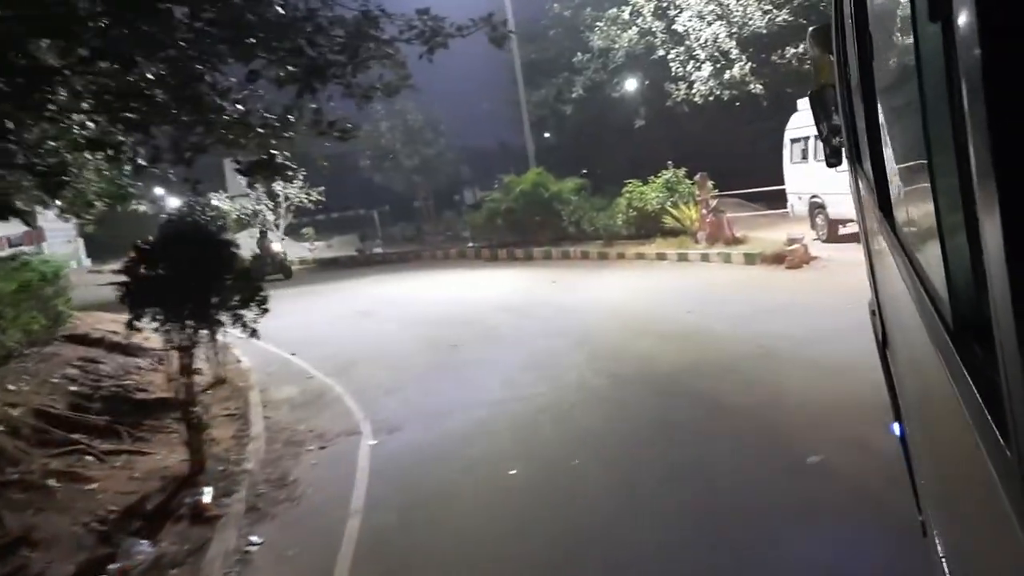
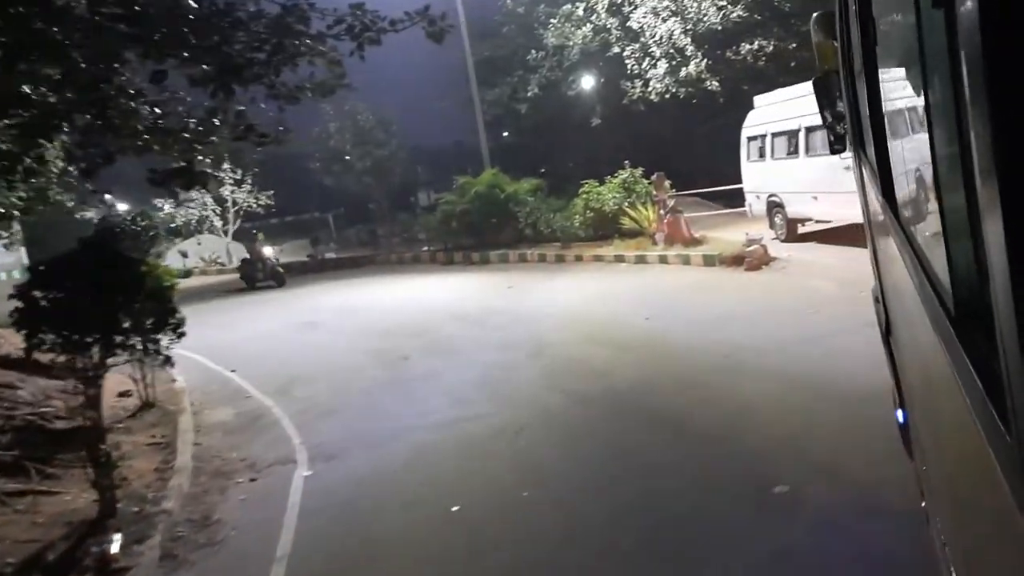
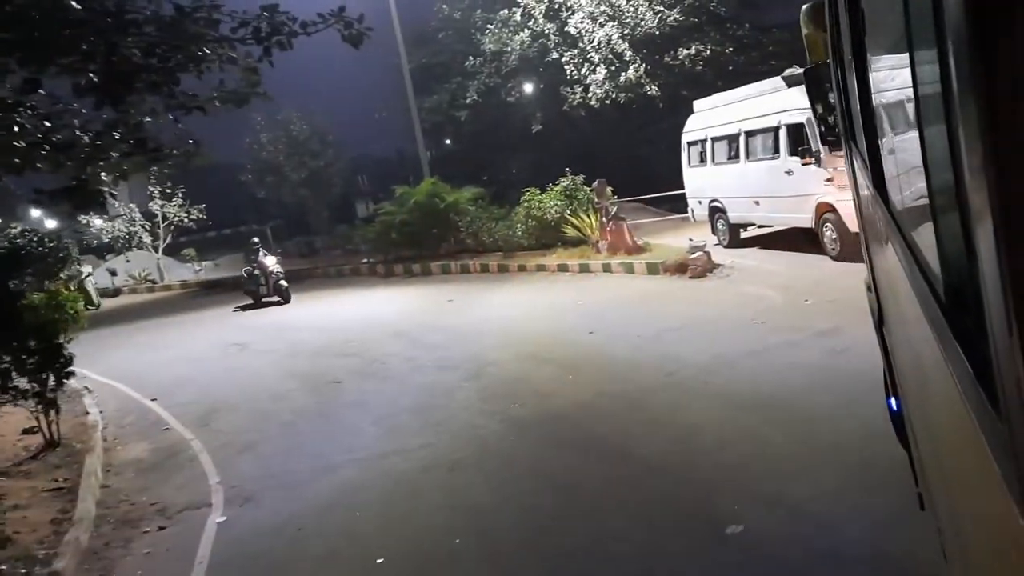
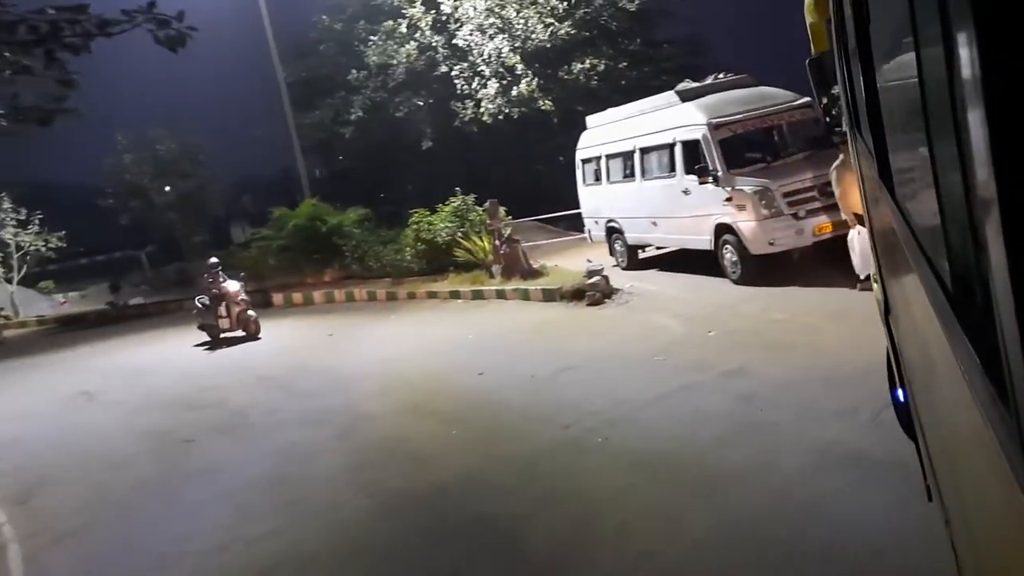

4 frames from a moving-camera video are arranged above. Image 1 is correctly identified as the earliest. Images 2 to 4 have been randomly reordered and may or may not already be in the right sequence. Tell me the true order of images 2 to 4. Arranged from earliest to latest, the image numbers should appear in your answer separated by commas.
2, 3, 4
